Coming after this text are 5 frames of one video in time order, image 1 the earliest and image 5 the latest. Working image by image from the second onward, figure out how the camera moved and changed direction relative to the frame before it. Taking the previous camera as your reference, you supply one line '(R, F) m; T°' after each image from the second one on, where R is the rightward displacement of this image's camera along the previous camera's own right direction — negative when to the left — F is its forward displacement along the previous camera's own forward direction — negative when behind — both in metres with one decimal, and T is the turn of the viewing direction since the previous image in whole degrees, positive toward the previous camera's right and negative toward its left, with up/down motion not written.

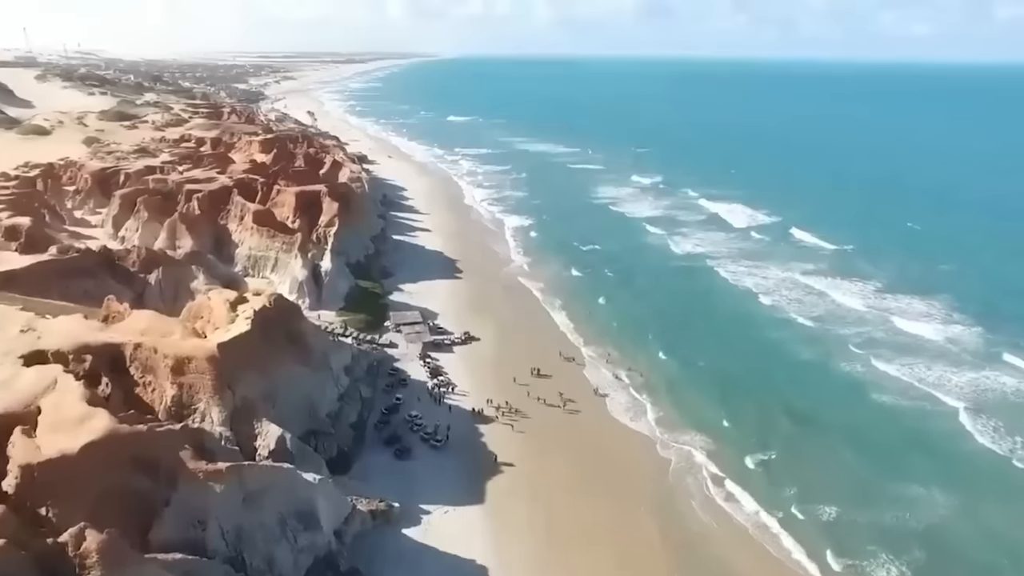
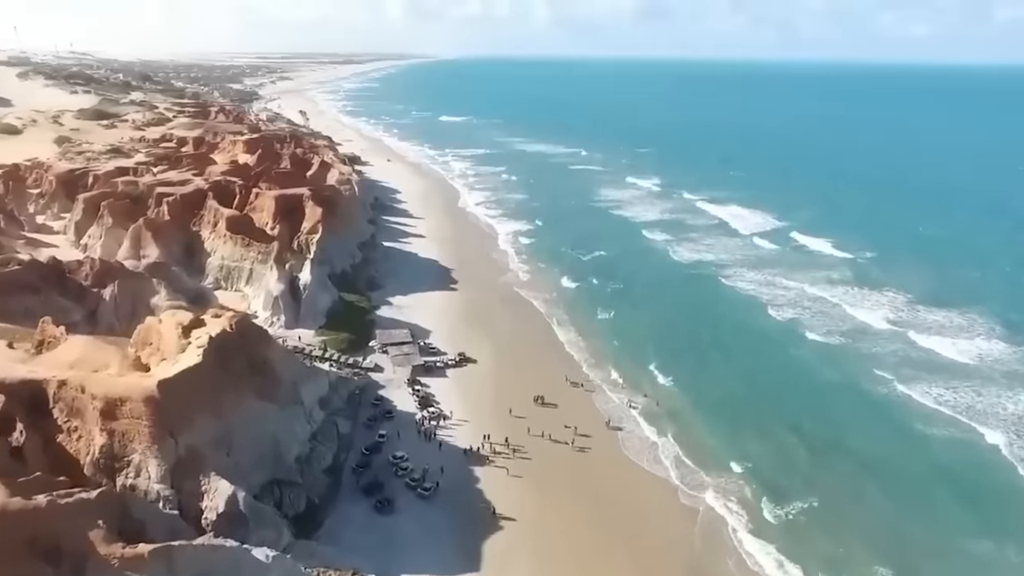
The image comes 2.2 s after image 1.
(-0.1, +5.1) m; 0°
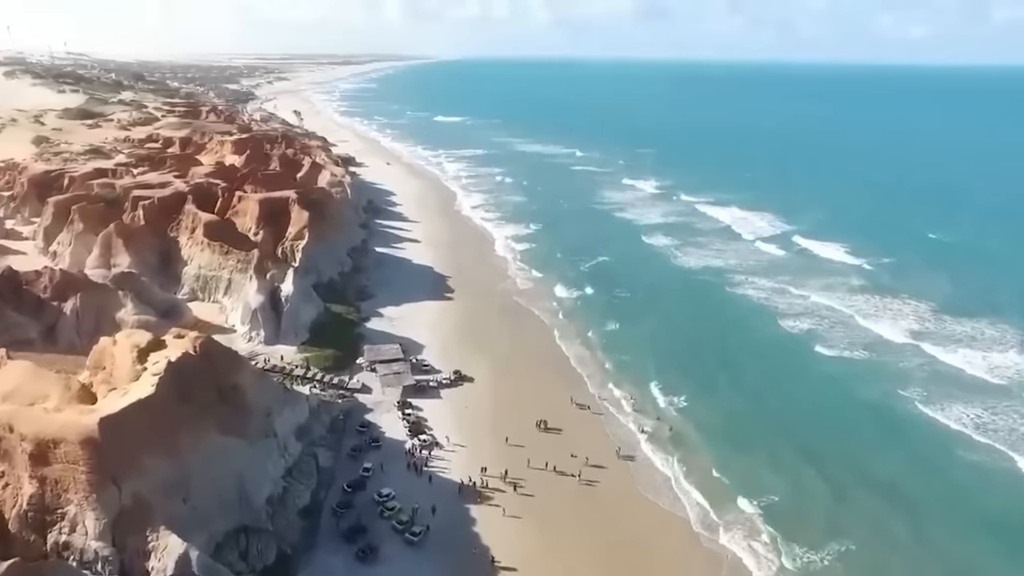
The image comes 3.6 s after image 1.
(0.0, +3.5) m; 0°
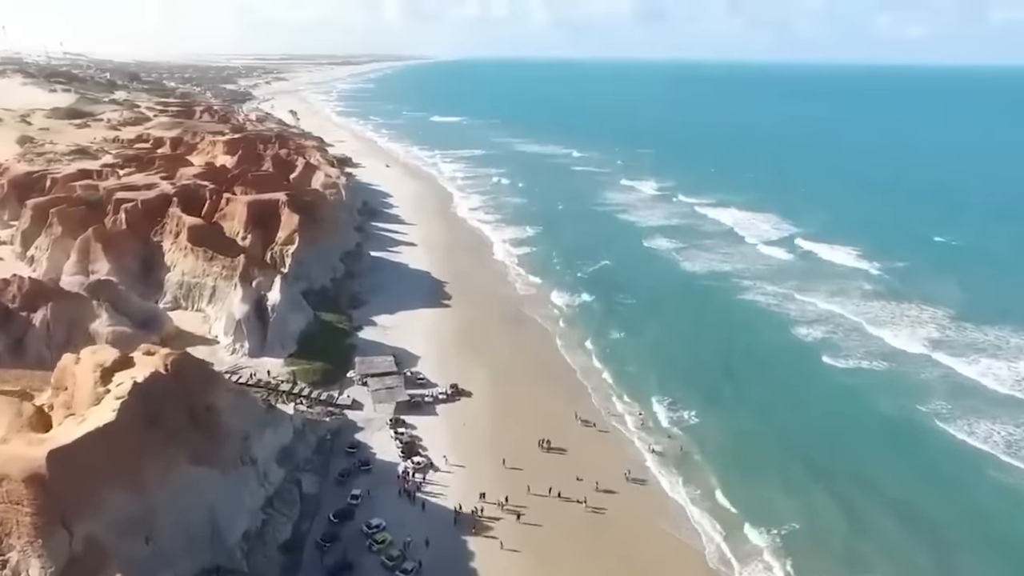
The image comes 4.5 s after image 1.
(0.0, +2.4) m; 0°
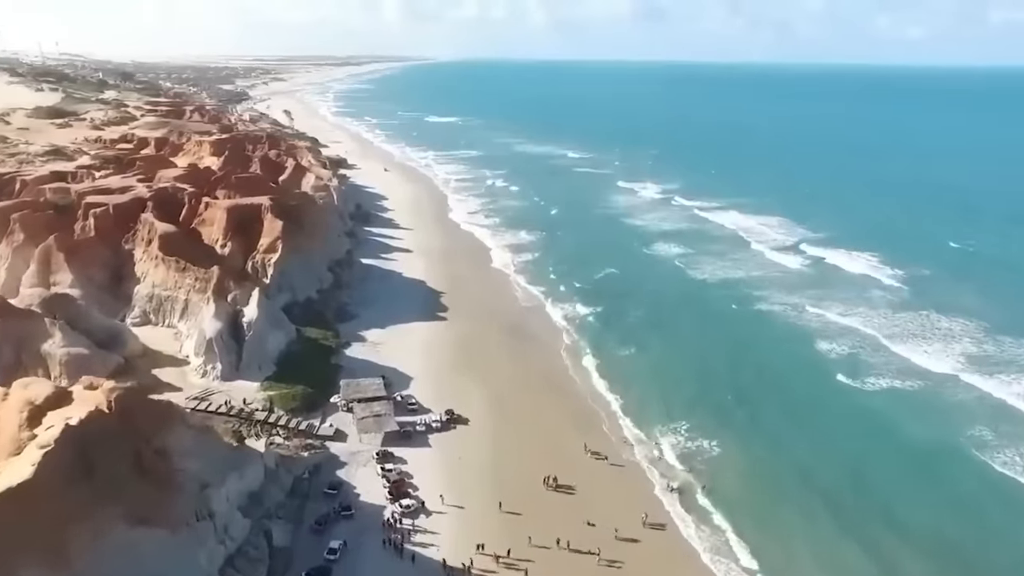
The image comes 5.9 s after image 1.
(-0.1, +3.7) m; 0°
